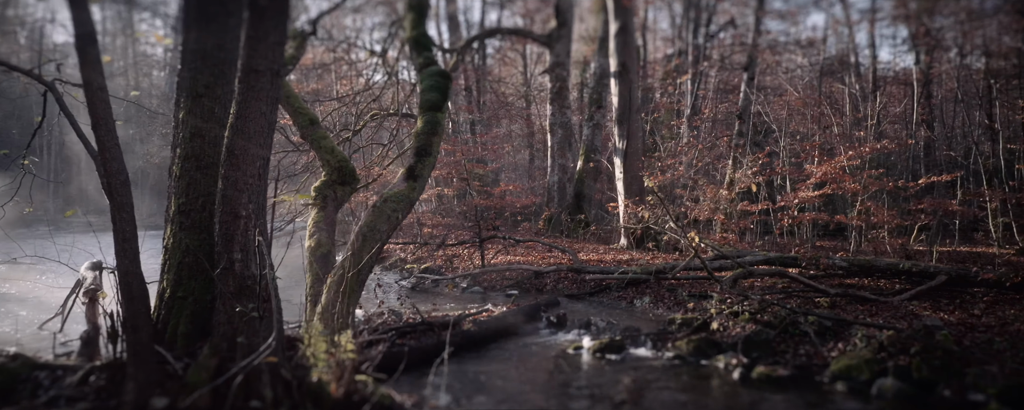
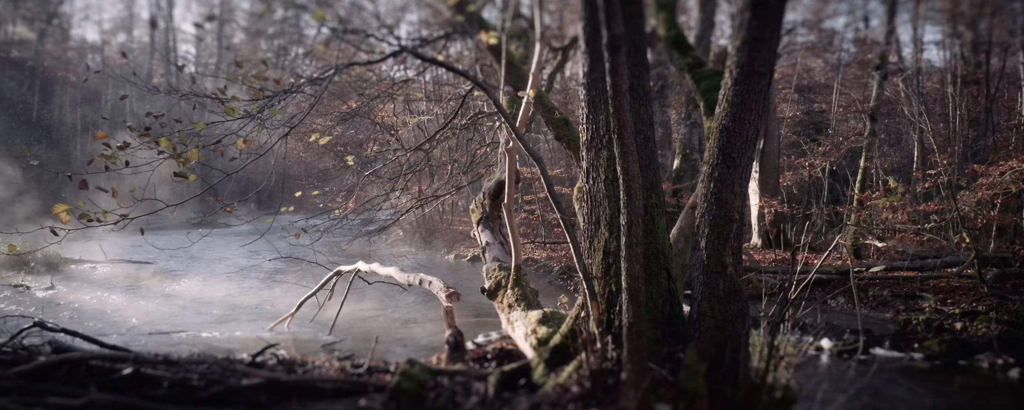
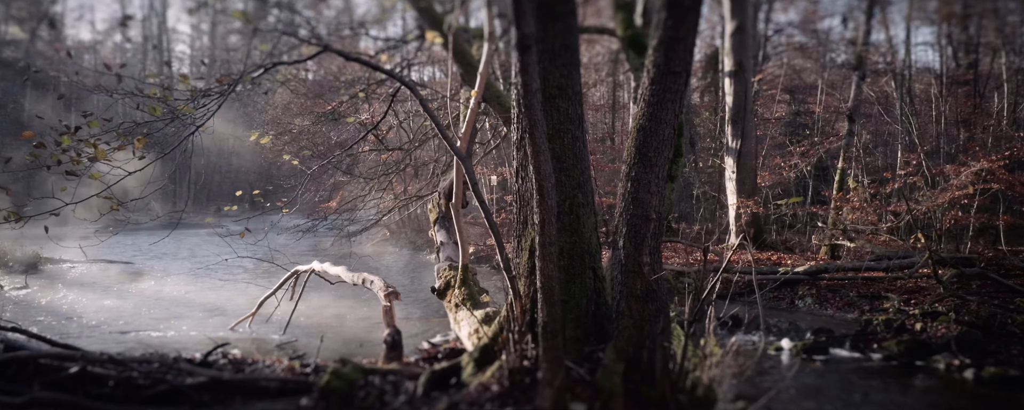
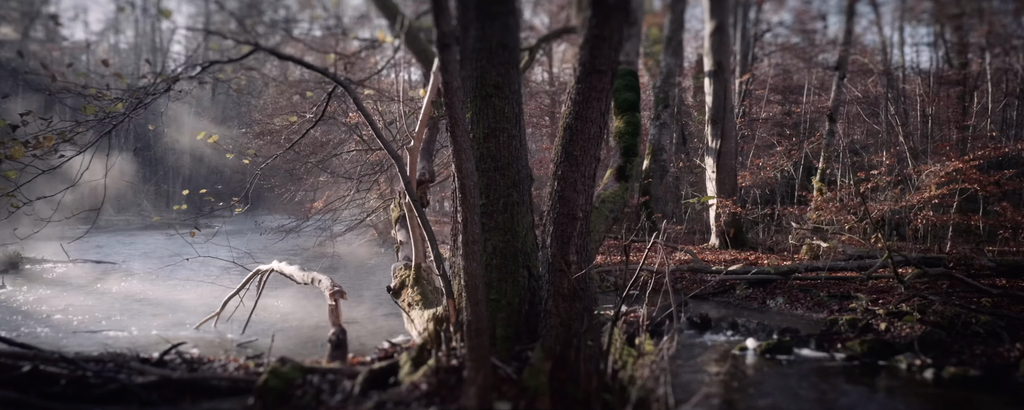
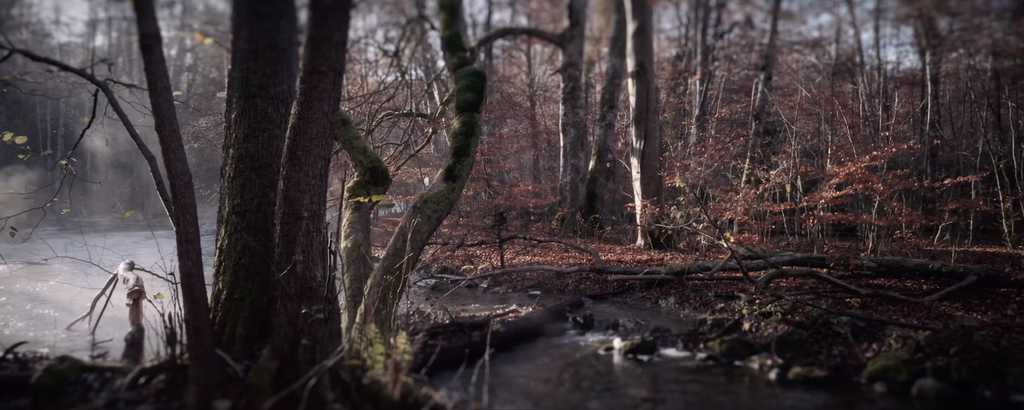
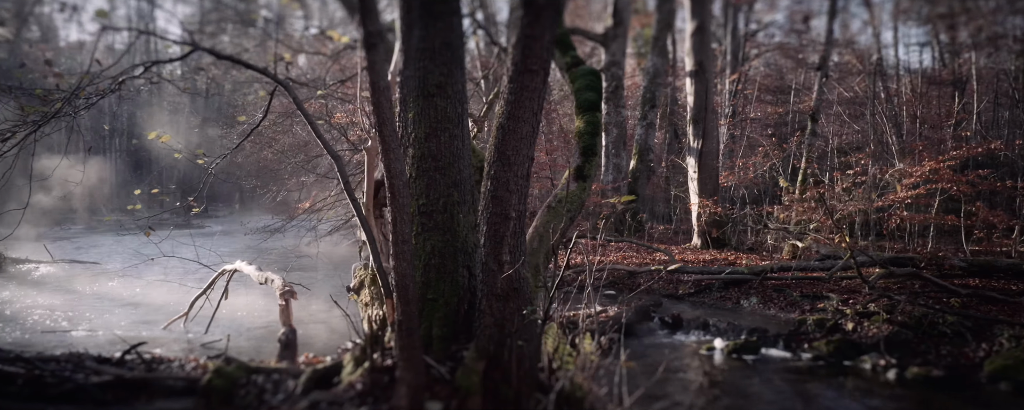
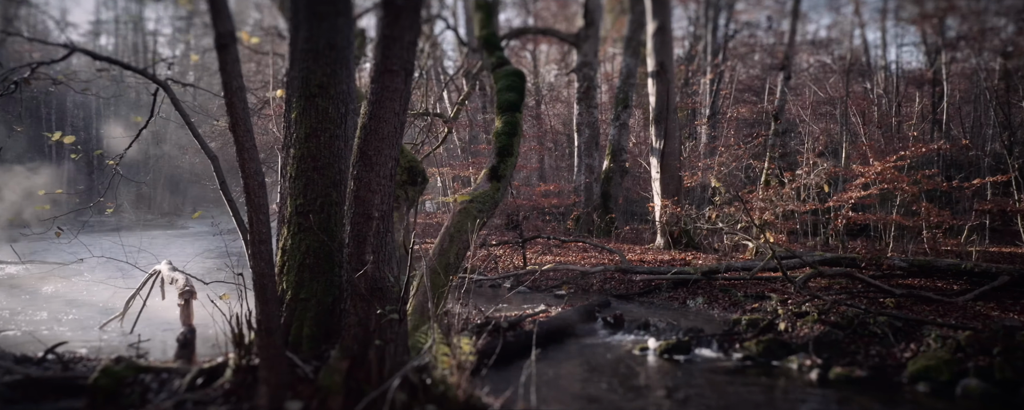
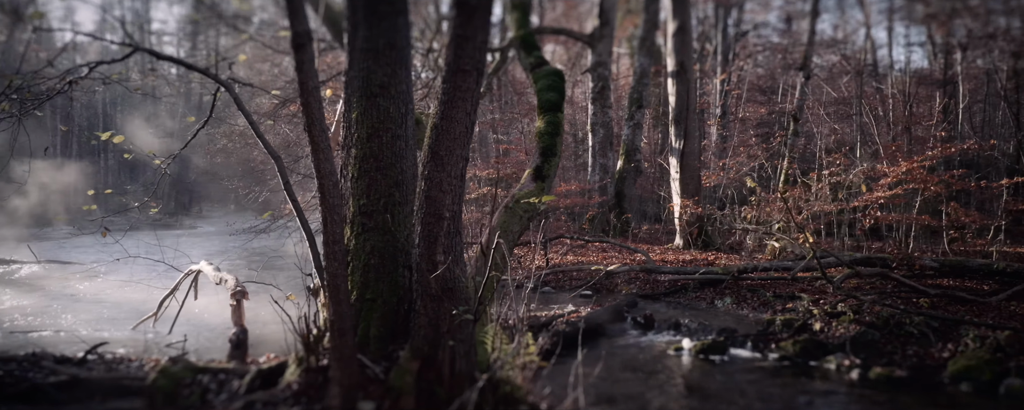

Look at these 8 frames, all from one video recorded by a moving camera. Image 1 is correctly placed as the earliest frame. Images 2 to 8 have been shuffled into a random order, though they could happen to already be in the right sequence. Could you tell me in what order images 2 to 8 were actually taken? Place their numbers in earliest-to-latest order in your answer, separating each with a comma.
5, 7, 8, 6, 4, 3, 2
